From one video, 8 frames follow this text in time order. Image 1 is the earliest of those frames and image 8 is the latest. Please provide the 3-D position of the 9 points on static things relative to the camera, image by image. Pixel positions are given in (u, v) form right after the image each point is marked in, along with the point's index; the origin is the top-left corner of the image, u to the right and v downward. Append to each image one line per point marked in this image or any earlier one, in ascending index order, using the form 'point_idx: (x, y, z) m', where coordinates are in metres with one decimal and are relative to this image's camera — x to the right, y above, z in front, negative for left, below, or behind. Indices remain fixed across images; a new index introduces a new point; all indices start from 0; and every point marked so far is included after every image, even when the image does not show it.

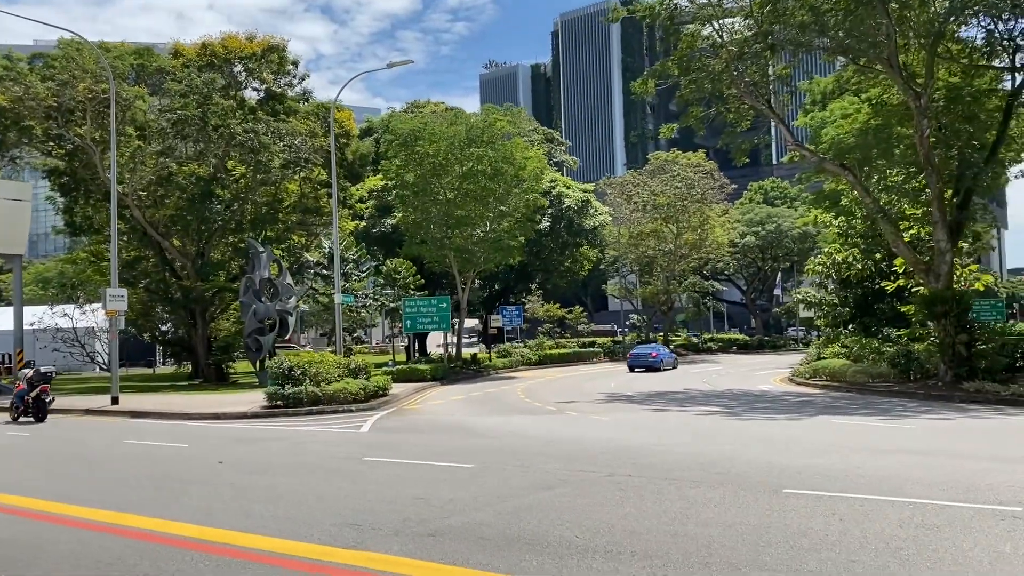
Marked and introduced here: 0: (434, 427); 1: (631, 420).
0: (-1.4, -2.5, +16.4) m
1: (+2.6, -2.6, +17.1) m
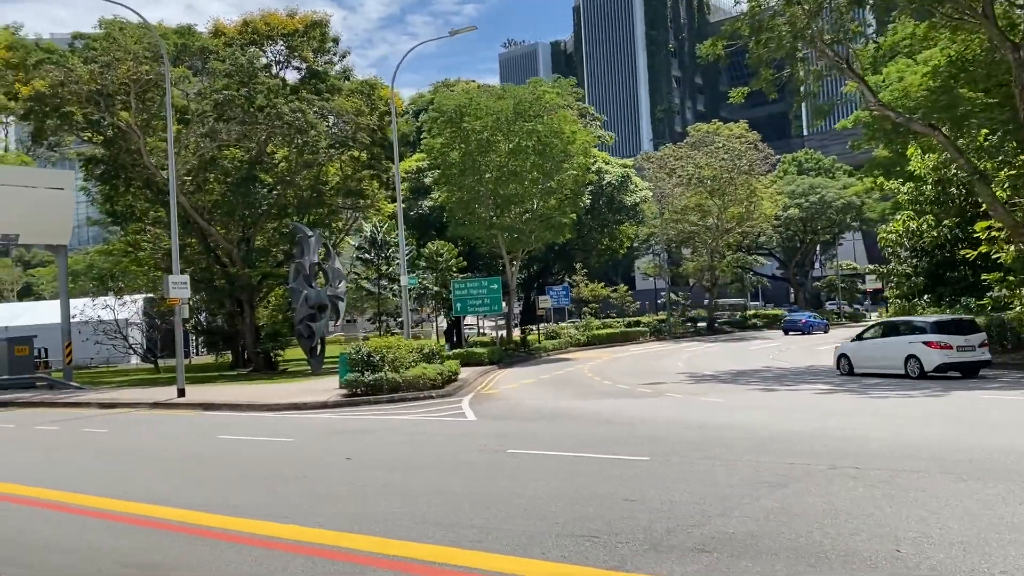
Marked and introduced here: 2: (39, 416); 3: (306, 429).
0: (+0.5, -2.1, +15.3) m
1: (+4.5, -2.0, +15.9) m
2: (-10.6, -2.9, +19.7) m
3: (-3.1, -2.2, +13.4) m
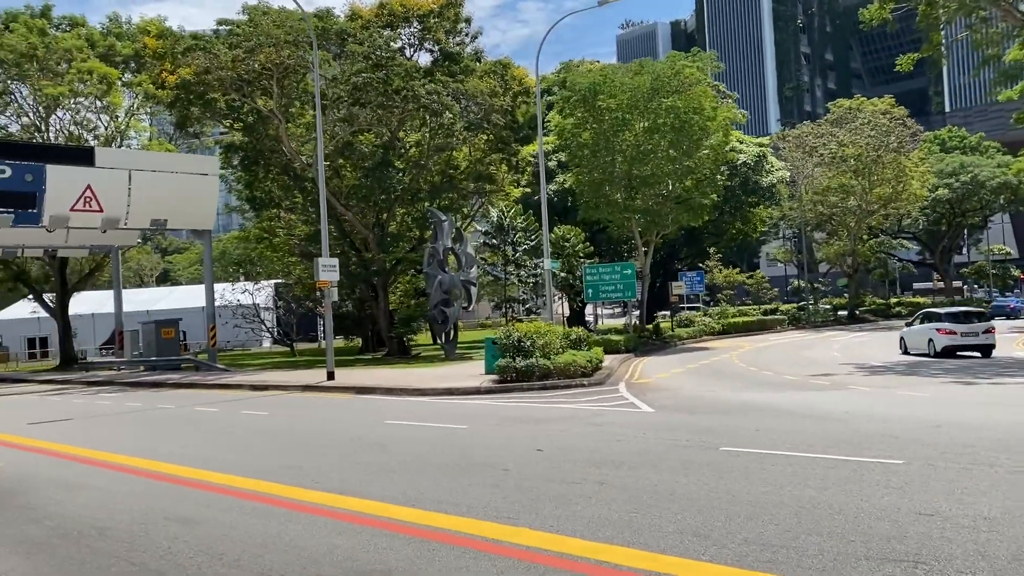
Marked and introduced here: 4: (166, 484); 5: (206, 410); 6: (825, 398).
0: (+3.3, -1.8, +14.1) m
1: (+7.3, -1.7, +14.2) m
2: (-7.2, -2.5, +19.9) m
3: (-0.5, -1.9, +12.7) m
4: (-3.5, -2.0, +8.8) m
5: (-5.9, -2.4, +17.0) m
6: (+5.0, -1.8, +14.0) m
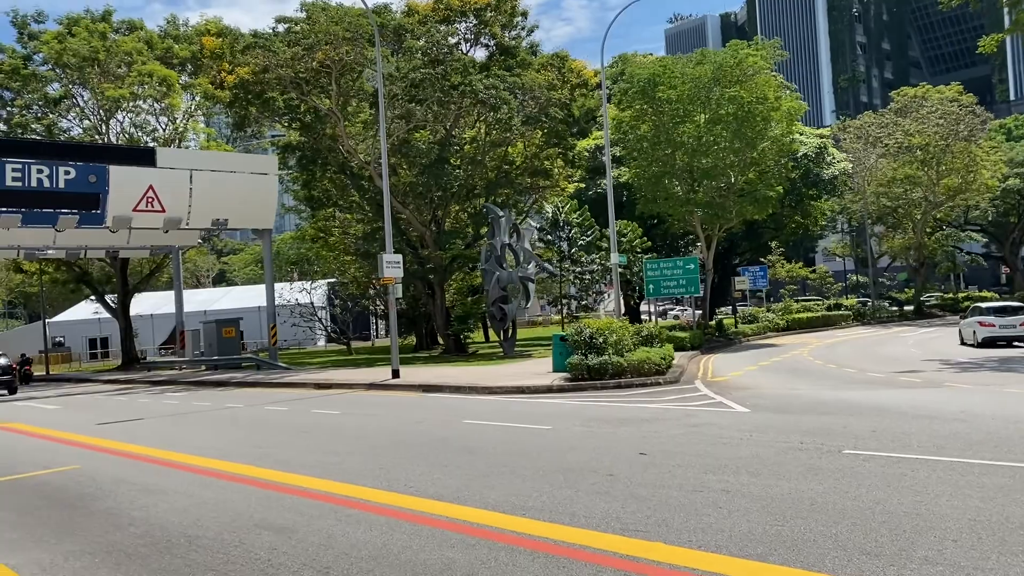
0: (+4.5, -1.7, +13.4) m
1: (+8.5, -1.6, +13.3) m
2: (-5.6, -2.4, +19.7) m
3: (+0.6, -1.8, +12.2) m
4: (-2.5, -1.9, +8.4) m
5: (-4.5, -2.3, +16.7) m
6: (+6.2, -1.6, +13.2) m
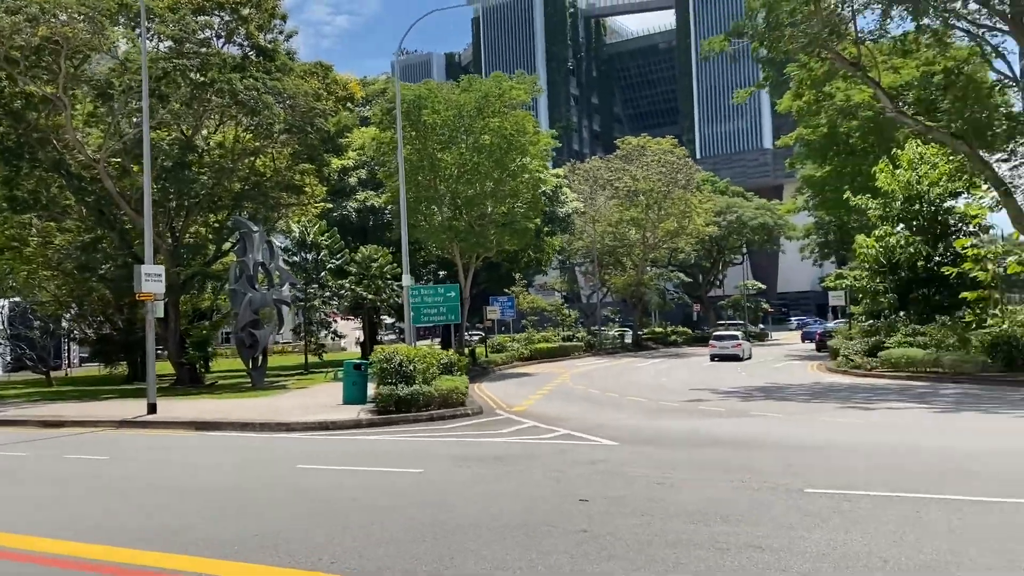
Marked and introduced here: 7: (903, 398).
0: (+2.1, -2.1, +13.0) m
1: (+5.9, -2.1, +14.2) m
2: (-9.6, -2.7, +15.6) m
3: (-1.2, -2.0, +10.6) m
4: (-2.9, -2.0, +6.0) m
5: (-7.5, -2.5, +13.2) m
6: (+3.8, -2.1, +13.4) m
7: (+8.9, -2.5, +19.9) m
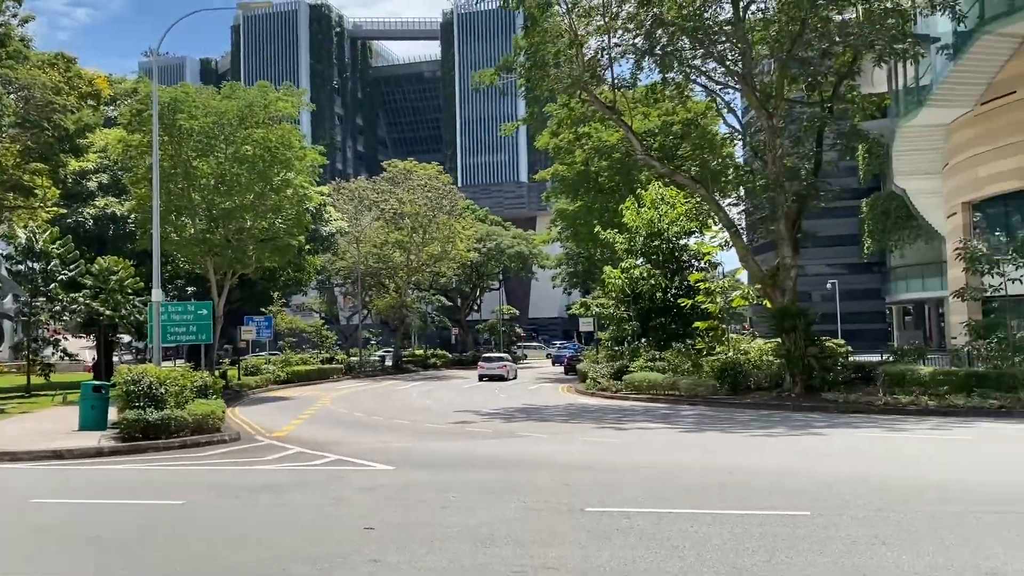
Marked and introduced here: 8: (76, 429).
0: (-1.2, -2.5, +13.0) m
1: (+2.1, -2.6, +15.2) m
2: (-13.2, -2.7, +12.3) m
3: (-3.7, -2.2, +9.7) m
4: (-4.1, -2.0, +4.9) m
5: (-10.6, -2.5, +10.5) m
6: (+0.2, -2.5, +13.8) m
7: (+3.4, -3.2, +21.4) m
8: (-8.0, -2.6, +16.0) m
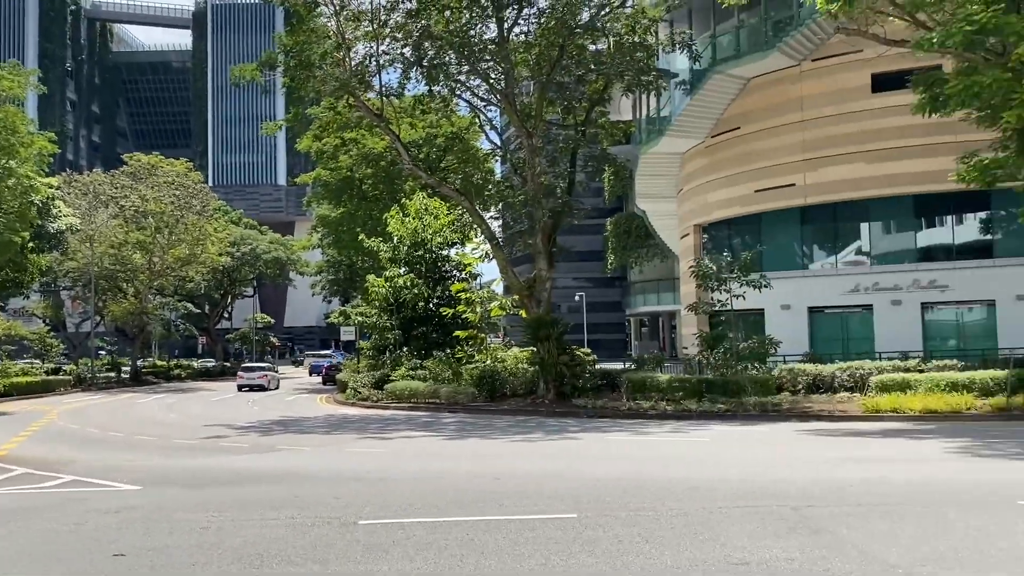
0: (-4.6, -2.5, +12.0) m
1: (-1.9, -2.8, +15.1) m
2: (-15.9, -2.5, +8.1) m
3: (-6.1, -2.2, +8.3) m
4: (-5.1, -1.9, +3.5) m
5: (-12.9, -2.4, +7.1) m
6: (-3.3, -2.6, +13.2) m
7: (-2.4, -3.4, +21.4) m
8: (-11.9, -2.5, +13.1) m
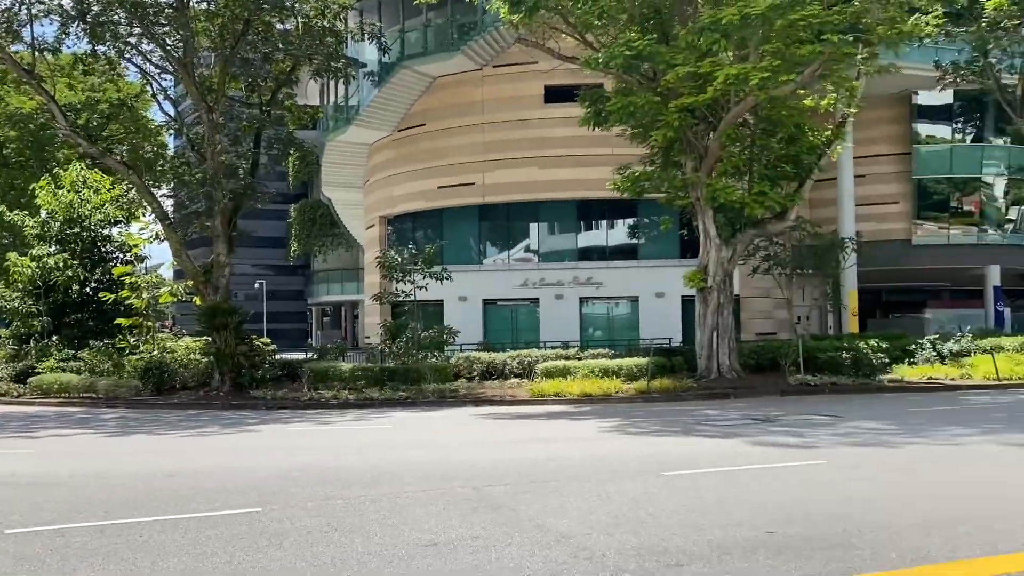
0: (-8.4, -2.2, +9.7) m
1: (-7.1, -2.5, +13.4) m
2: (-17.6, -1.9, +2.0) m
3: (-8.5, -1.9, +5.6) m
4: (-6.0, -1.7, +1.5) m
5: (-14.5, -1.9, +2.2) m
6: (-7.7, -2.3, +11.2) m
7: (-9.8, -3.0, +19.2) m
8: (-15.6, -2.0, +8.1) m
